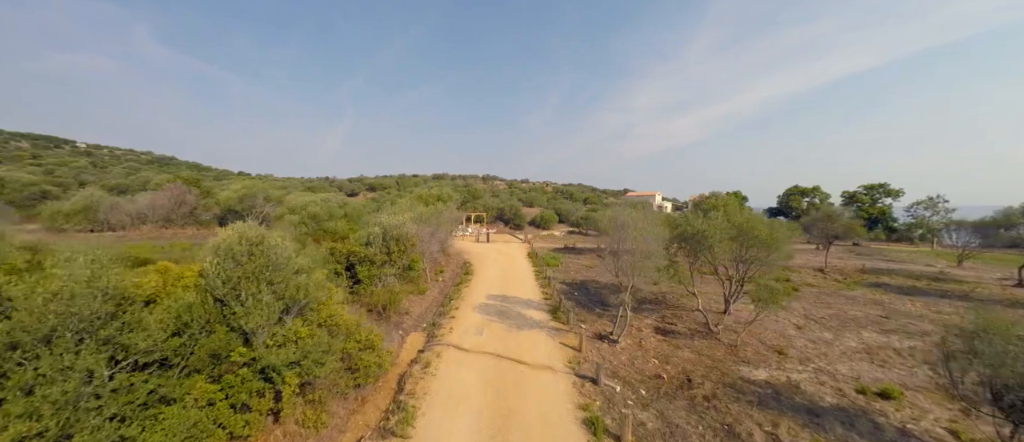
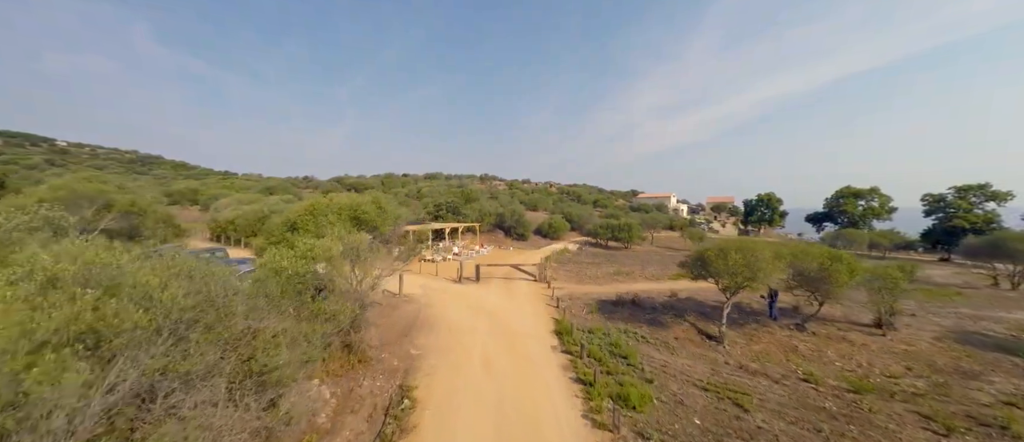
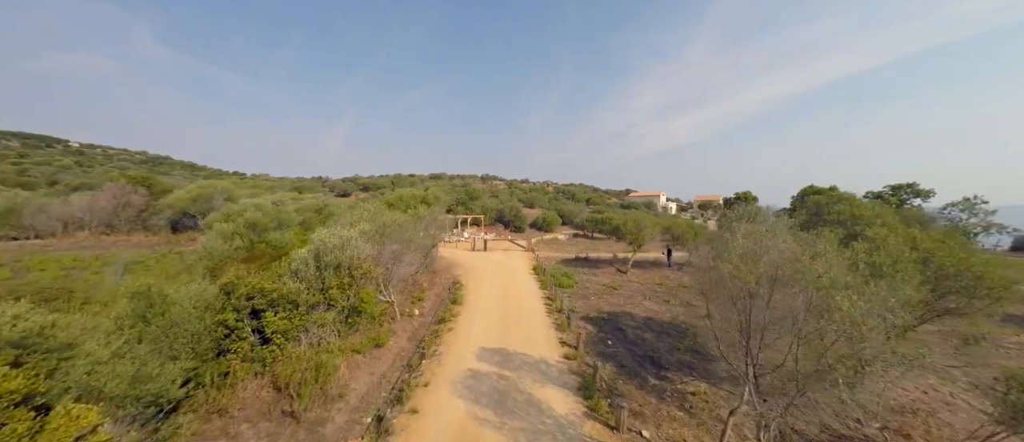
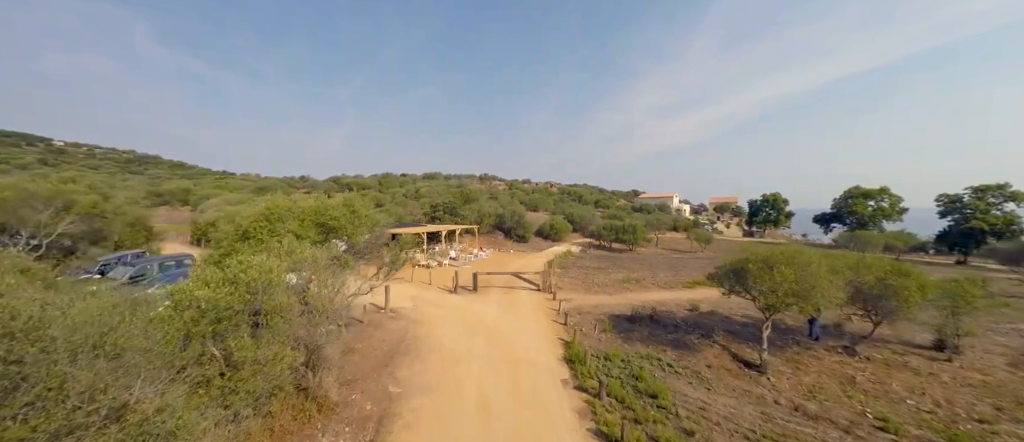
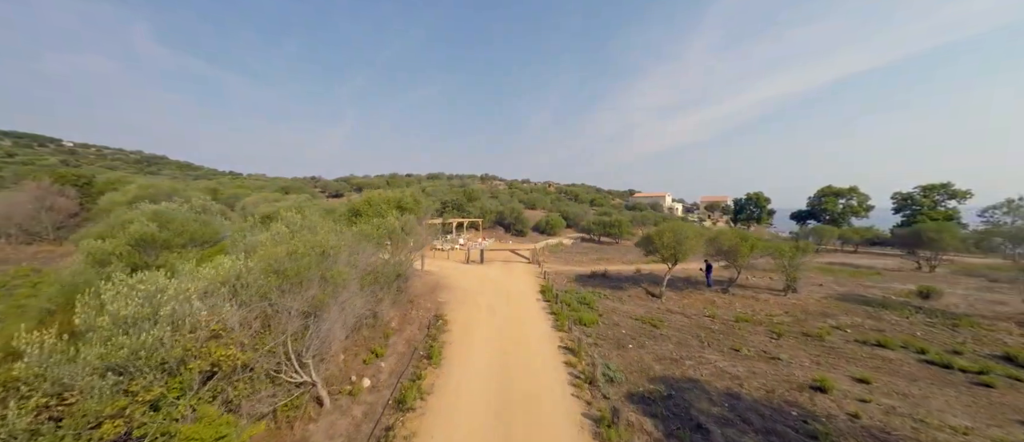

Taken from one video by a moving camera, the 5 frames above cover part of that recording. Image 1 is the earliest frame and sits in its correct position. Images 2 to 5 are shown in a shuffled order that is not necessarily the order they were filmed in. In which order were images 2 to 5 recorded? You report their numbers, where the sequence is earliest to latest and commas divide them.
3, 5, 2, 4
